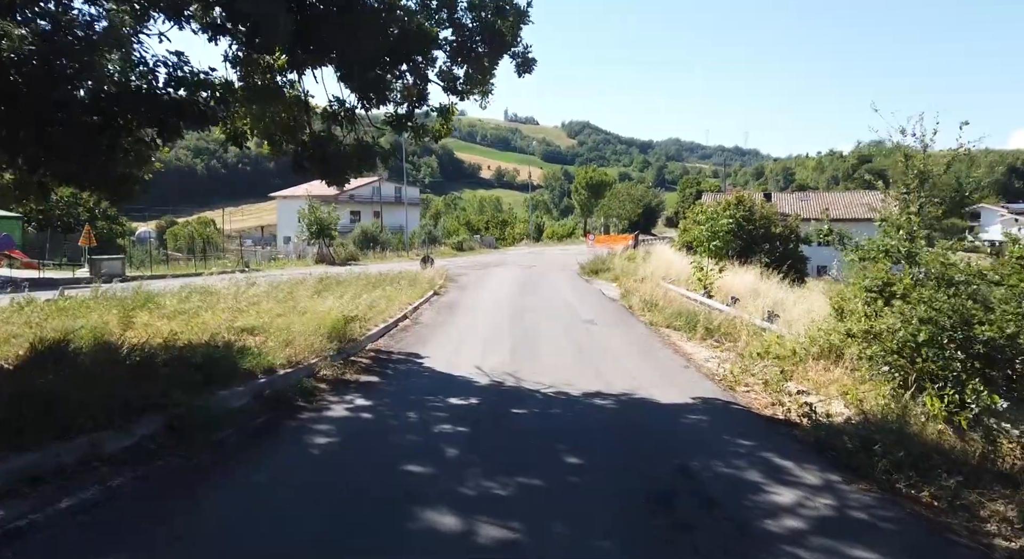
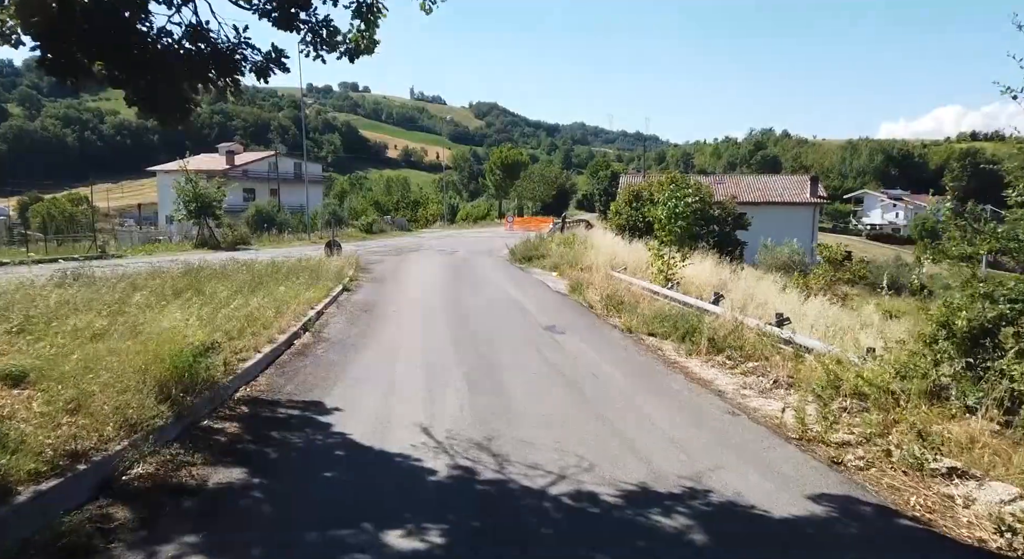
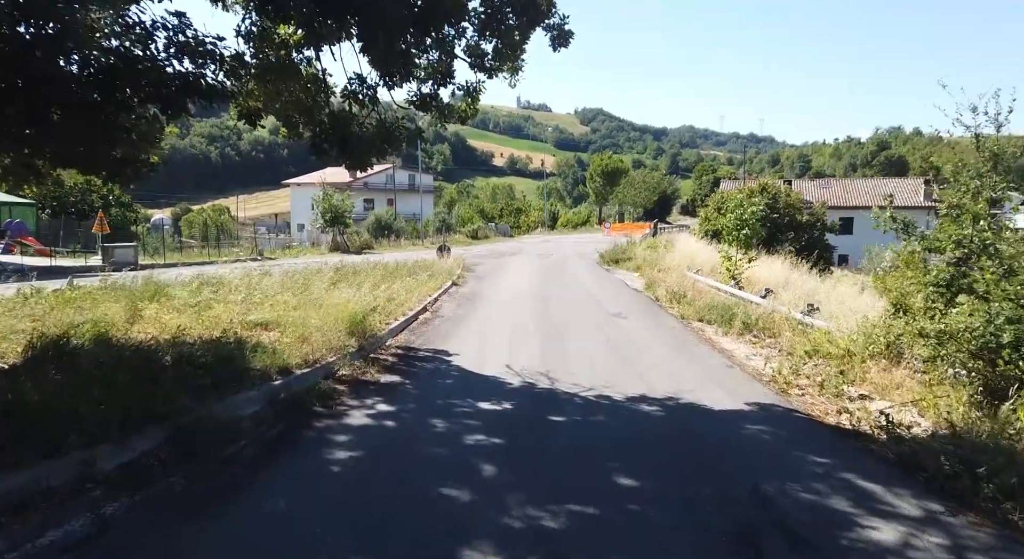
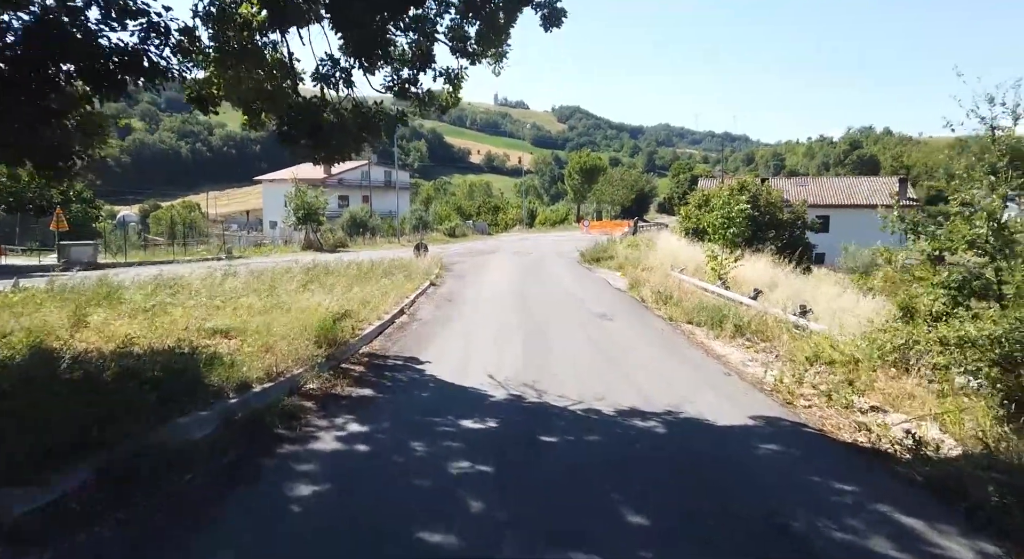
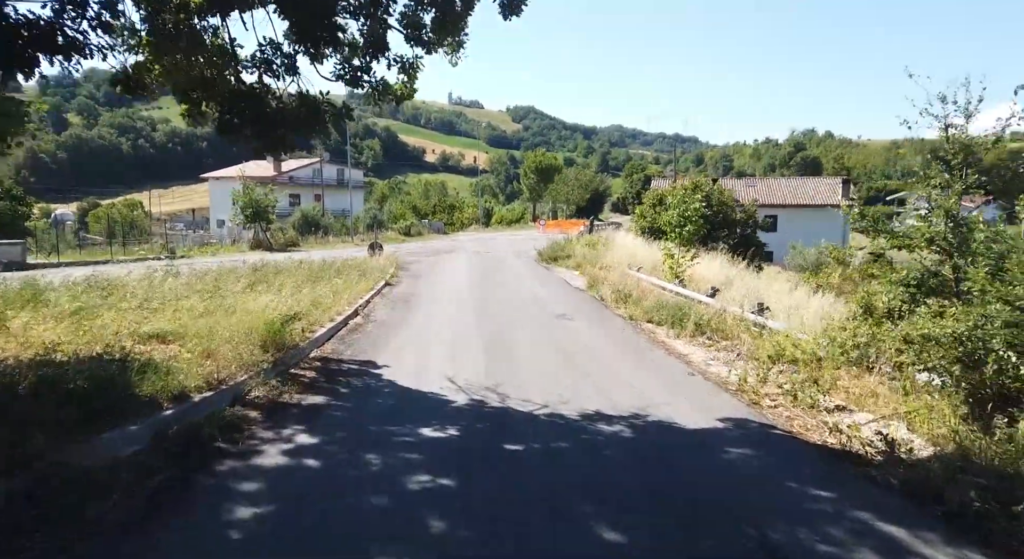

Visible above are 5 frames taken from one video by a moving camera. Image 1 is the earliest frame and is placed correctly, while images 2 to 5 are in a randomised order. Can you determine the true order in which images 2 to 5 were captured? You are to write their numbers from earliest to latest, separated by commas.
3, 4, 5, 2
